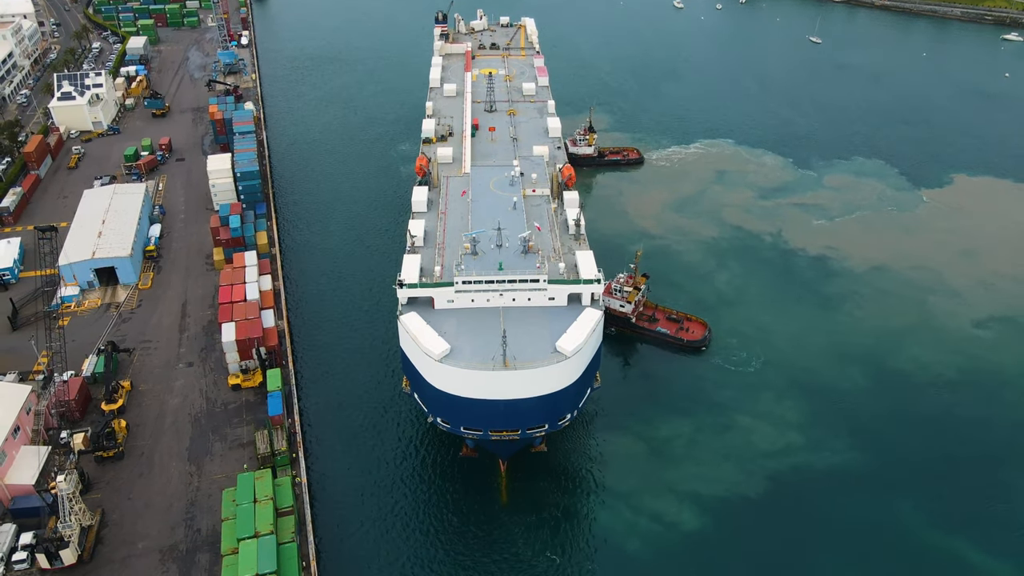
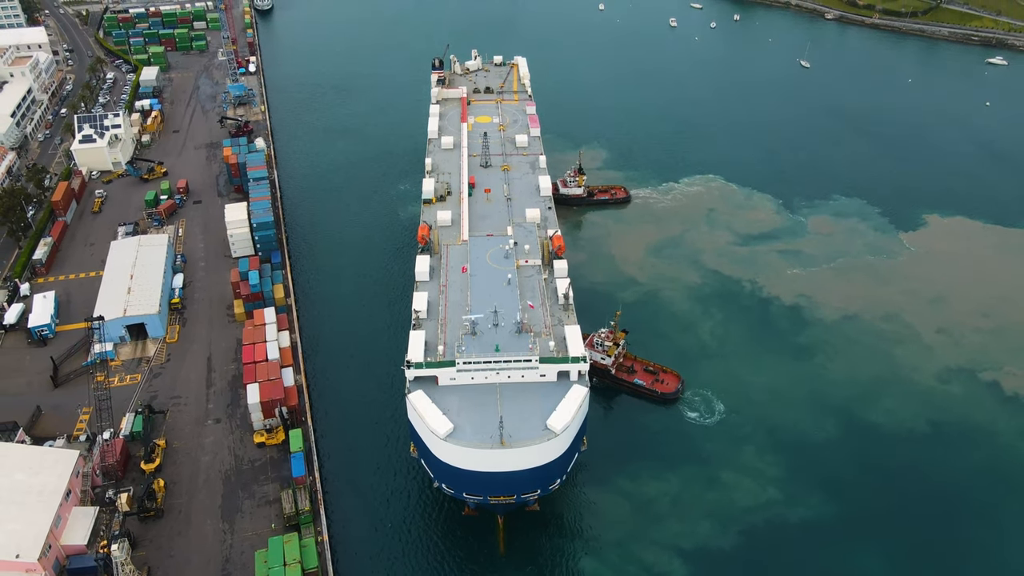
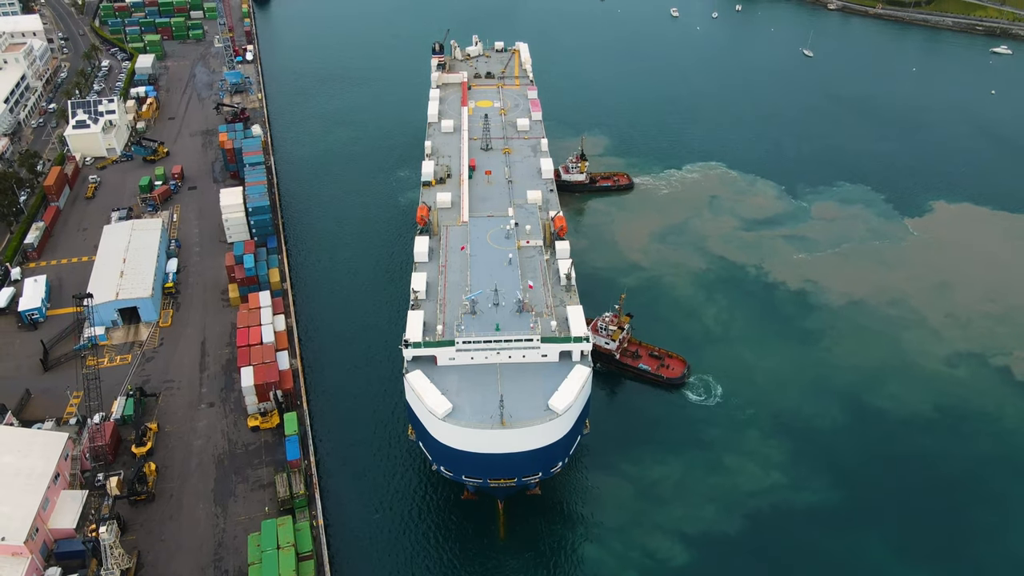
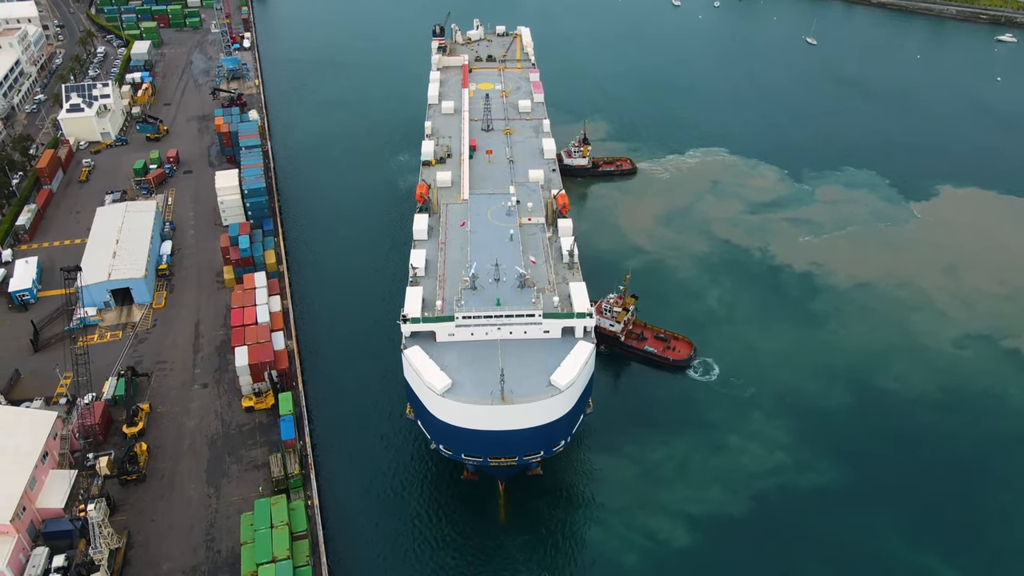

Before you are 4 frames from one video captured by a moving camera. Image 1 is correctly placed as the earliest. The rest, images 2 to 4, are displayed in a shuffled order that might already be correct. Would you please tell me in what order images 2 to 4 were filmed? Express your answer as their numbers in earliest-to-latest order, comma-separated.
4, 3, 2
